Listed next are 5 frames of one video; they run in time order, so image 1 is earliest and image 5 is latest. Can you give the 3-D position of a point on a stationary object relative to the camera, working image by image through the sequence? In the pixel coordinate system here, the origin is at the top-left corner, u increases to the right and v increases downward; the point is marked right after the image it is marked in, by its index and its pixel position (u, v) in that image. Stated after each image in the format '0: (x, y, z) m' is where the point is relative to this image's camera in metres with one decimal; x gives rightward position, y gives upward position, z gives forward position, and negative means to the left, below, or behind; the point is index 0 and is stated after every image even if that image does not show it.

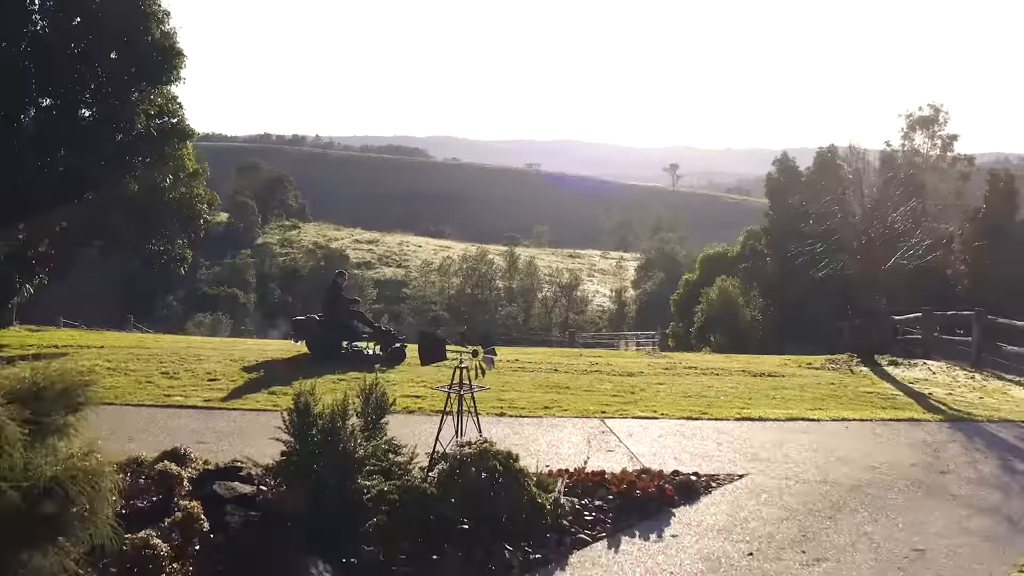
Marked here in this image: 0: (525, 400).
0: (+0.1, -0.7, +6.0) m
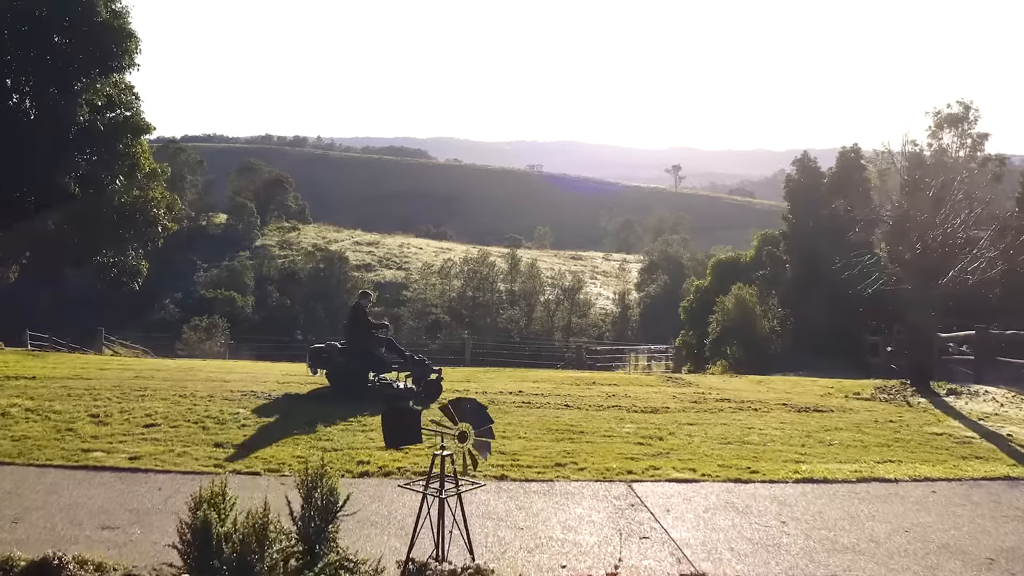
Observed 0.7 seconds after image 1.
0: (+0.1, -0.8, +4.8) m
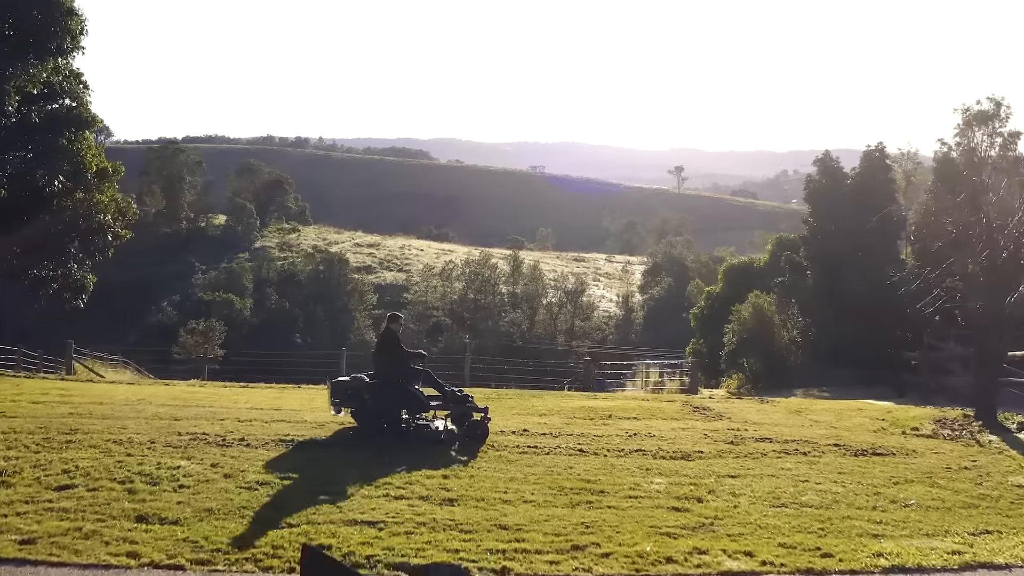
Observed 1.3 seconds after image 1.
0: (+0.1, -0.9, +3.8) m
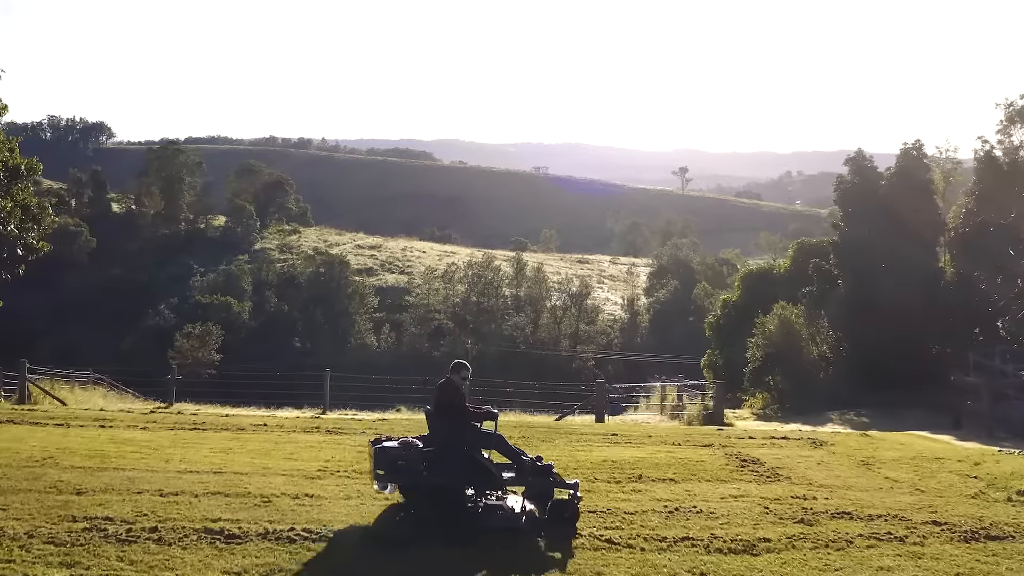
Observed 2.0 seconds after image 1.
0: (+0.1, -1.0, +2.5) m
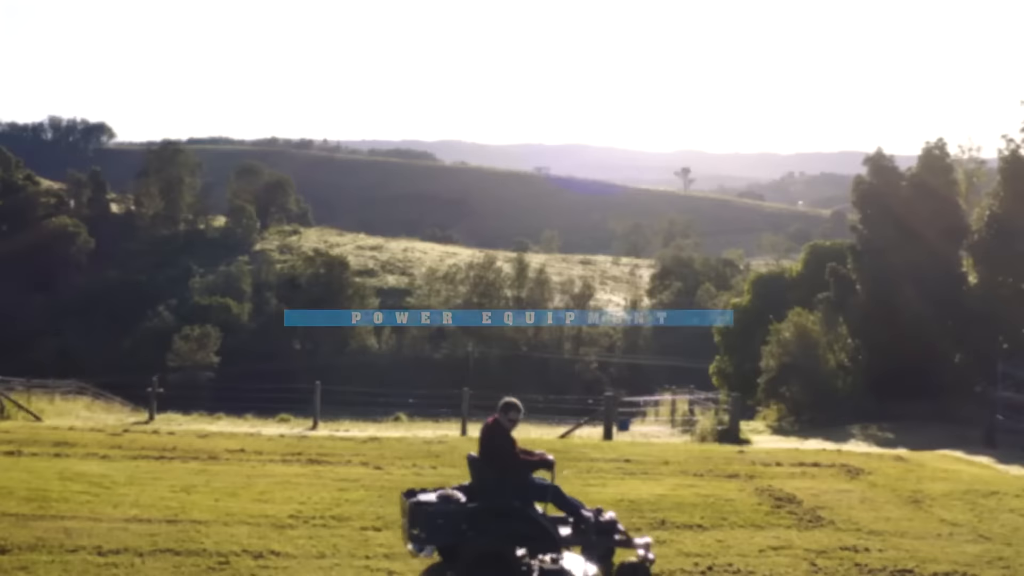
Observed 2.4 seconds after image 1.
0: (+0.1, -1.1, +1.9) m
